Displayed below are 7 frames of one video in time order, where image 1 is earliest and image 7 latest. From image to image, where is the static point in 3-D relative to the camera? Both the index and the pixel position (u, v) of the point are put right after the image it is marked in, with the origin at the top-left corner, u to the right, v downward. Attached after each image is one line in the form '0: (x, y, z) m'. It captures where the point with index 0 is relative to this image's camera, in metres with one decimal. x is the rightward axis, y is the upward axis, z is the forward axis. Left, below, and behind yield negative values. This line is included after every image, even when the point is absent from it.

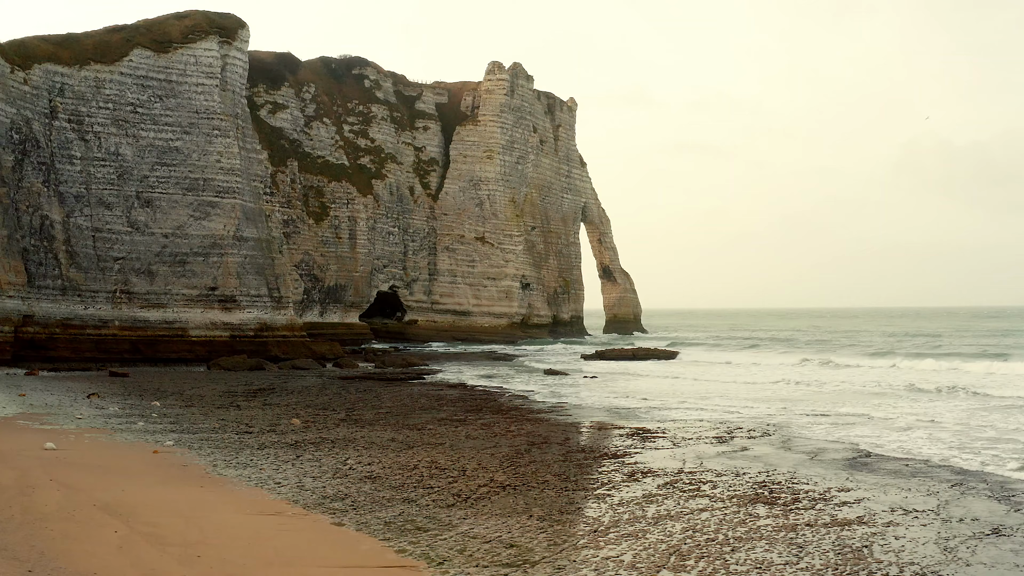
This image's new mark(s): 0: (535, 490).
0: (+0.3, -2.5, +10.0) m
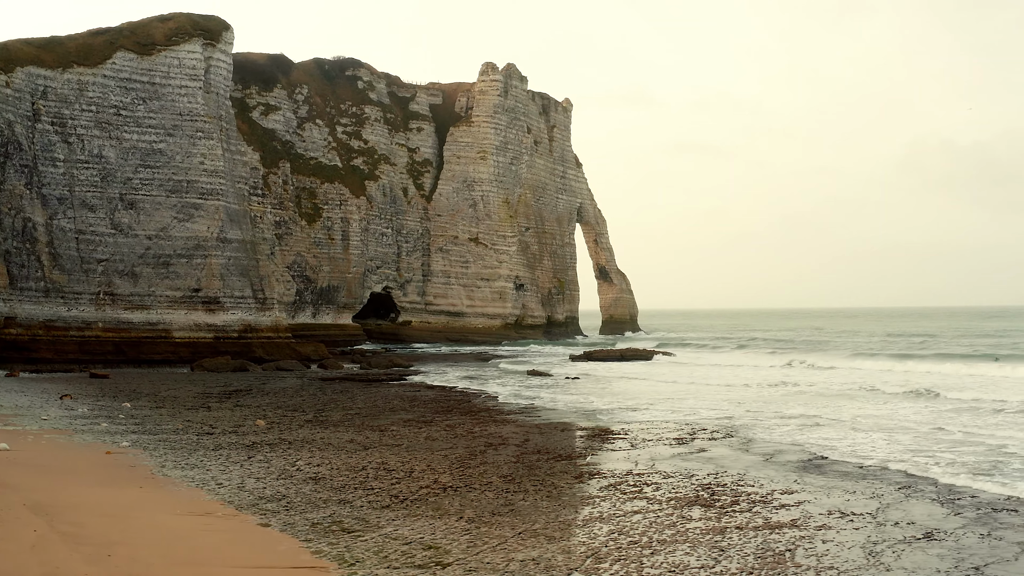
0: (-0.5, -2.6, +10.0) m
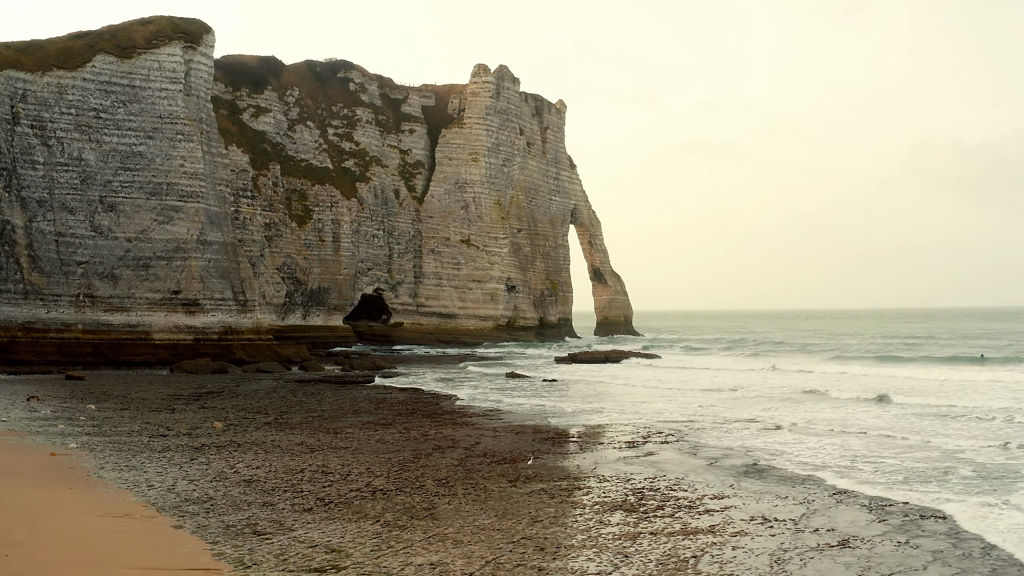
0: (-1.4, -2.6, +10.1) m
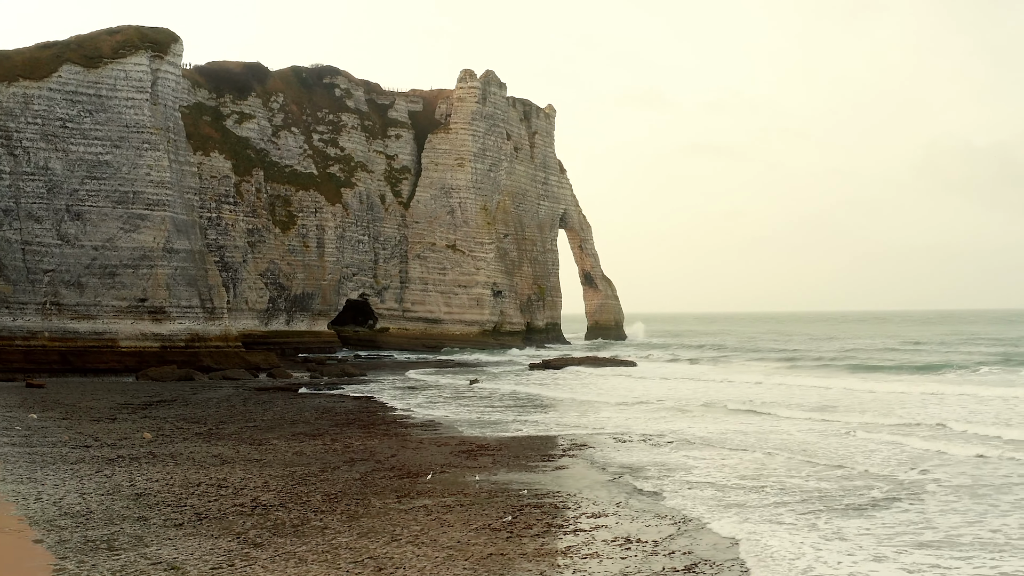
0: (-3.0, -2.9, +10.2) m
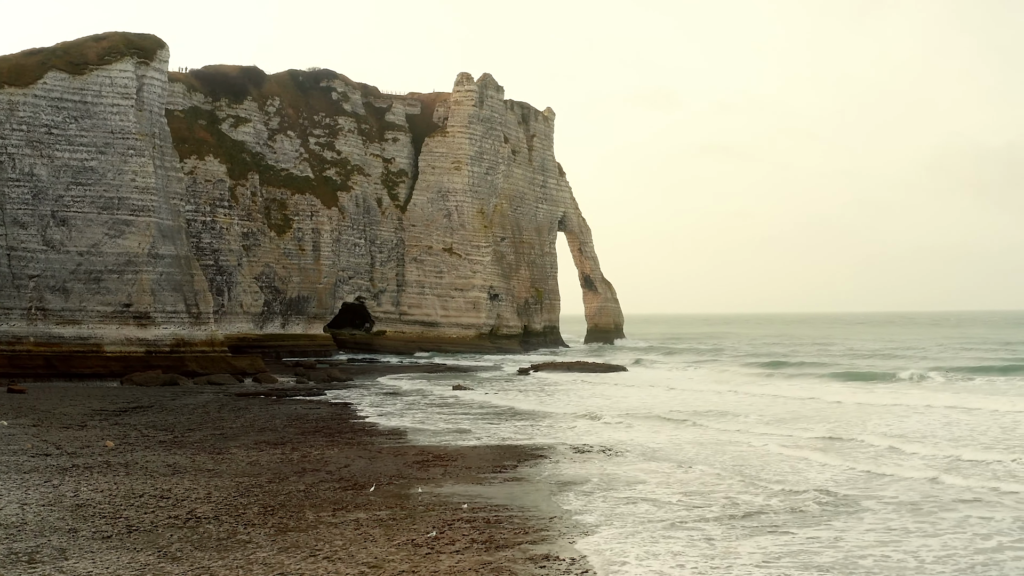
0: (-3.9, -3.0, +10.3) m
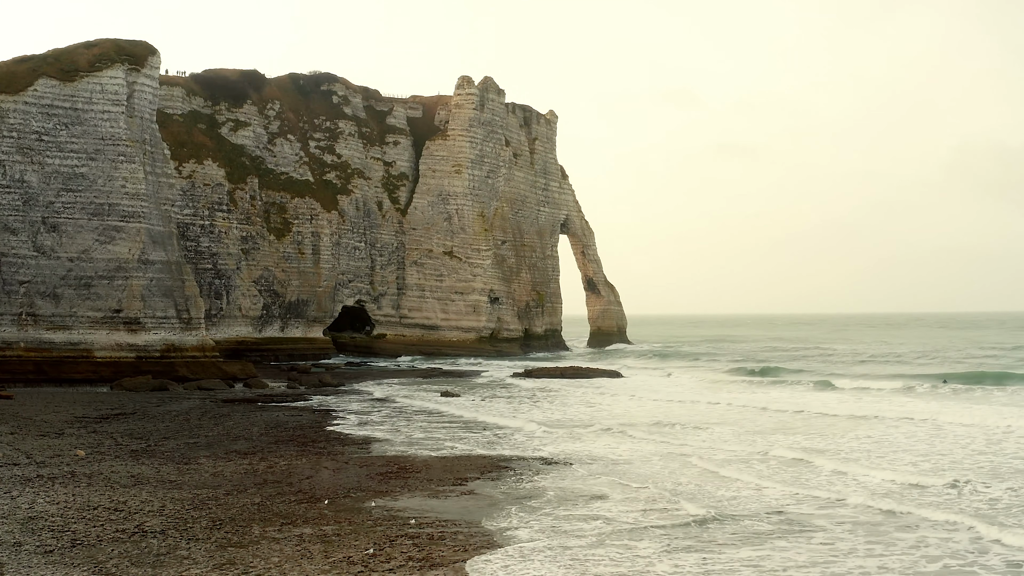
0: (-4.6, -3.2, +10.2) m
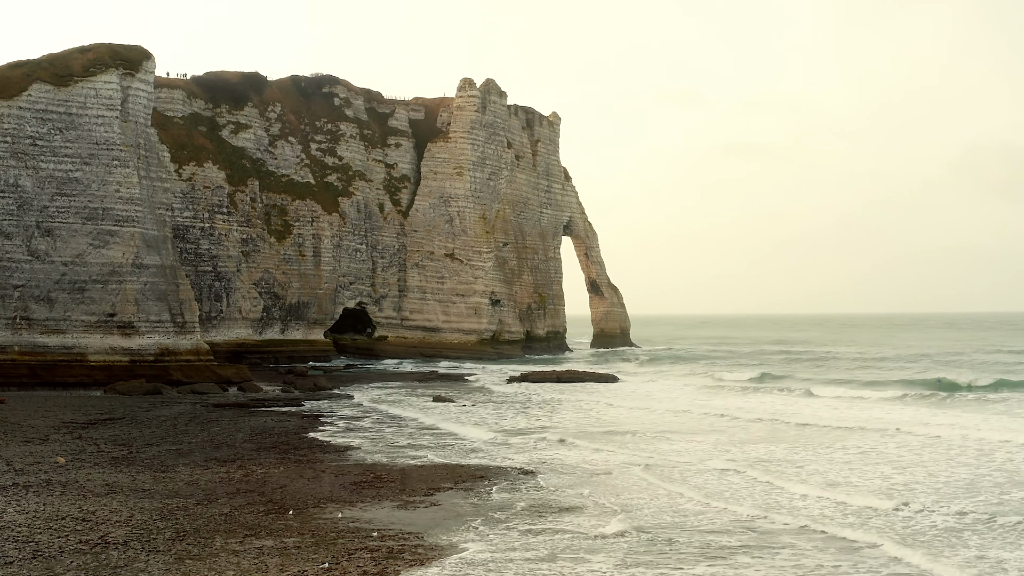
0: (-5.1, -3.4, +10.2) m
